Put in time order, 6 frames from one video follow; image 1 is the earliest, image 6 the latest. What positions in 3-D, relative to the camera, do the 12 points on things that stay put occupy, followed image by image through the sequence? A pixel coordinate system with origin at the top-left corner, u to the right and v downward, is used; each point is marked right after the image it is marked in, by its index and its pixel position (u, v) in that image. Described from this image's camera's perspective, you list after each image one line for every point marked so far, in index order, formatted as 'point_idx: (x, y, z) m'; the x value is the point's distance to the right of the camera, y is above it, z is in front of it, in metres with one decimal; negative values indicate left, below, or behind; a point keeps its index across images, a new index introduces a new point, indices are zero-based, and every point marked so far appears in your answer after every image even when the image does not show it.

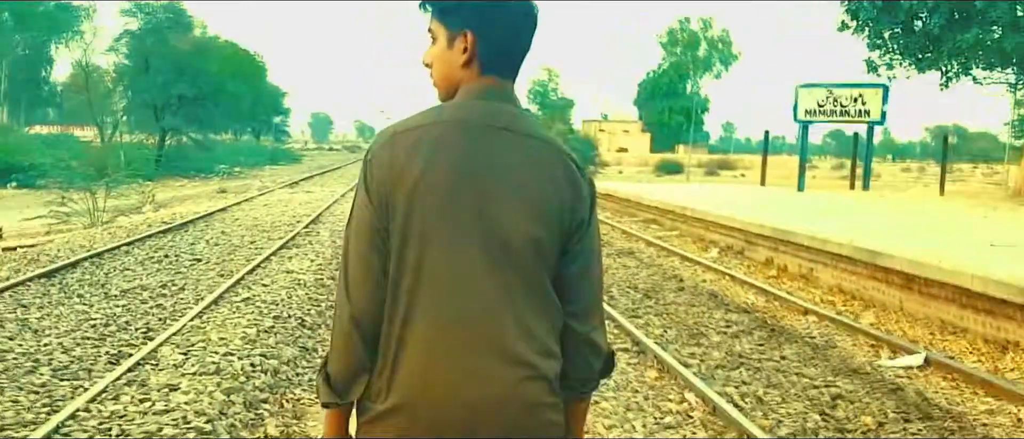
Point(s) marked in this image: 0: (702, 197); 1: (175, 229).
0: (+2.8, +0.3, +16.7) m
1: (-3.9, -0.1, +13.0) m
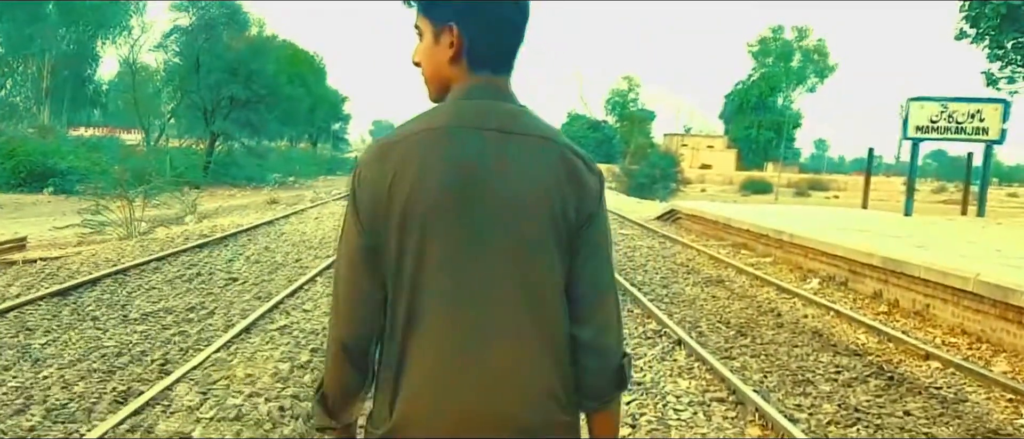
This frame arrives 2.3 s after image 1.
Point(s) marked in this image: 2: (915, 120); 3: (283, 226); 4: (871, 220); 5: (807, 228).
0: (+3.7, 0.0, +15.3) m
1: (-3.1, -0.2, +12.0) m
2: (+6.1, +1.5, +17.4) m
3: (-2.8, -0.1, +14.2) m
4: (+4.6, 0.0, +14.6) m
5: (+3.5, -0.1, +13.4) m
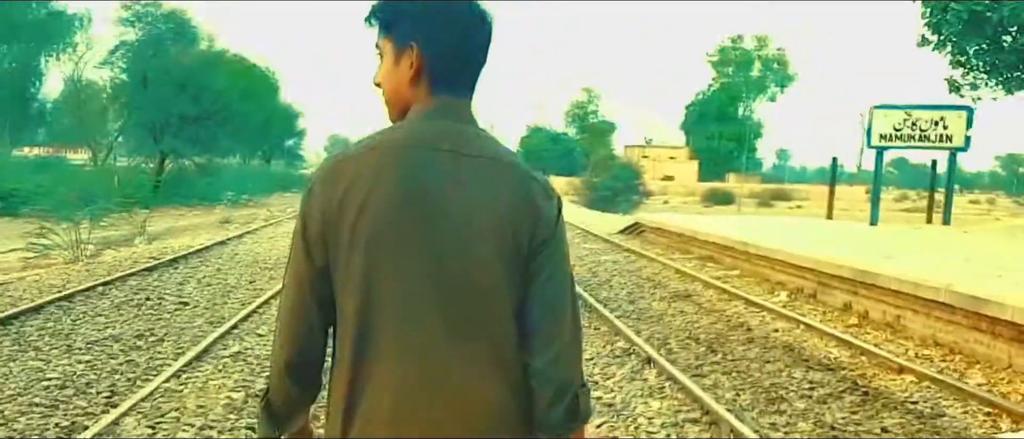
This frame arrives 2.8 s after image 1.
0: (+3.2, -0.1, +15.1) m
1: (-3.5, -0.5, +11.6) m
2: (+5.5, +1.4, +17.4) m
3: (-3.3, -0.3, +13.8) m
4: (+4.1, -0.1, +14.5) m
5: (+3.0, -0.2, +13.2) m
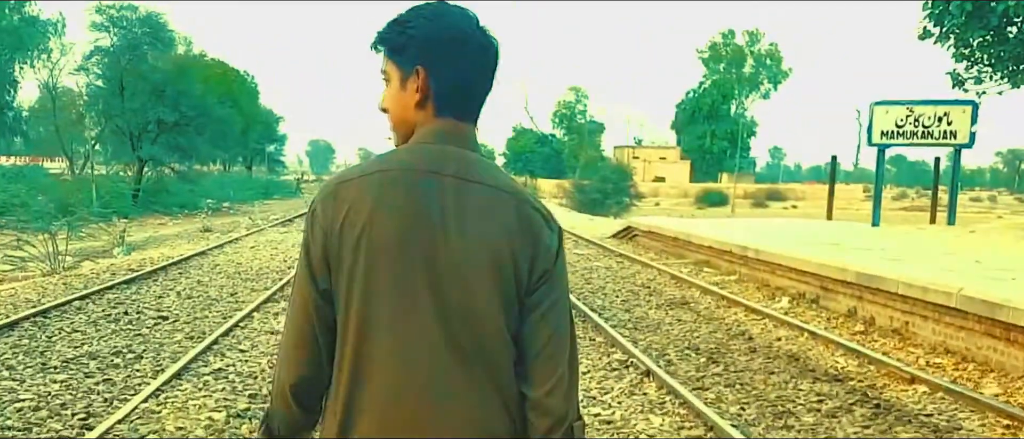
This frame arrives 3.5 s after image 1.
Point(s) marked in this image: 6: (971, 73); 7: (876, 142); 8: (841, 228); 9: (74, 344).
0: (+3.1, -0.2, +14.7) m
1: (-3.6, -0.6, +11.2) m
2: (+5.3, +1.4, +17.0) m
3: (-3.4, -0.4, +13.3) m
4: (+4.0, -0.1, +14.2) m
5: (+2.9, -0.3, +12.9) m
6: (+5.0, +1.6, +12.5) m
7: (+5.3, +1.2, +17.3) m
8: (+4.5, -0.1, +15.7) m
9: (-3.2, -0.9, +8.3) m
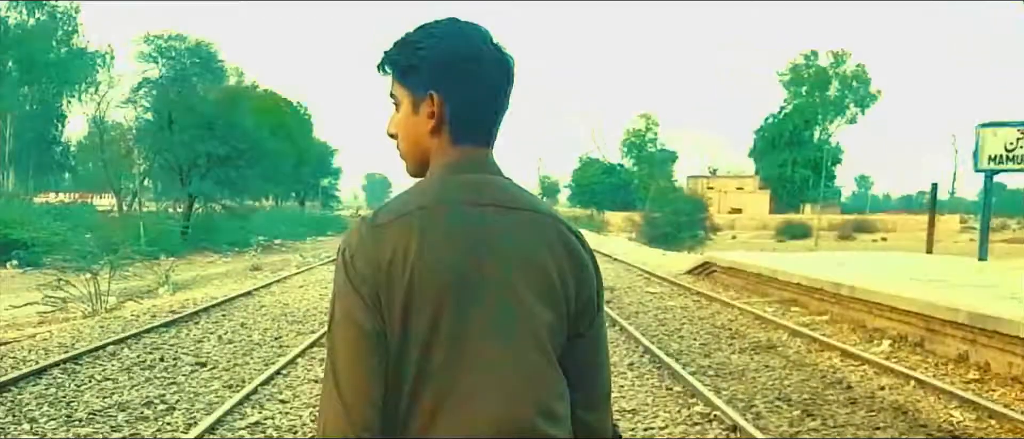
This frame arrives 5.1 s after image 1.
0: (+3.9, -0.6, +13.7) m
1: (-3.0, -0.9, +10.5) m
2: (+6.2, +0.9, +15.9) m
3: (-2.7, -0.8, +12.7) m
4: (+4.8, -0.5, +13.0) m
5: (+3.6, -0.6, +11.8) m
6: (+5.6, +1.3, +11.4) m
7: (+6.2, +0.7, +16.1) m
8: (+5.4, -0.5, +14.5) m
9: (-2.7, -1.2, +7.6) m
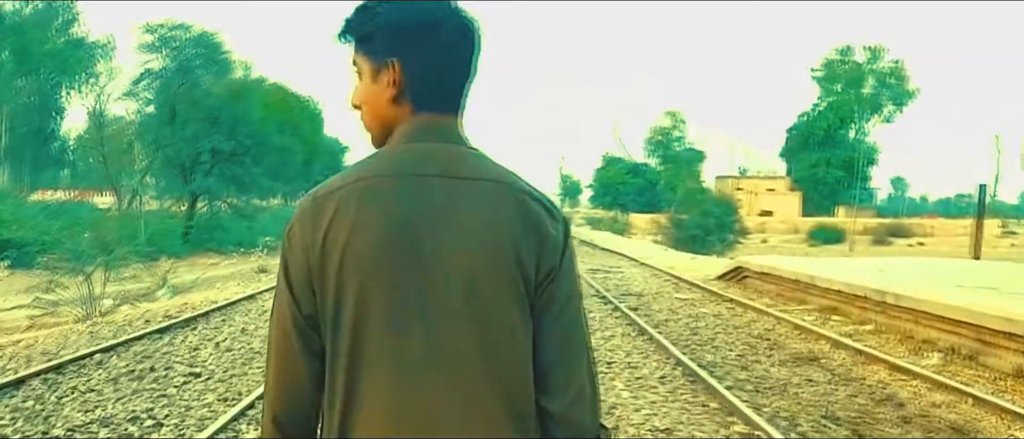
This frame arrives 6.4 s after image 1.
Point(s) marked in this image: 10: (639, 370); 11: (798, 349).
0: (+4.1, -0.6, +13.0) m
1: (-2.8, -0.9, +9.9) m
2: (+6.5, +0.9, +15.2) m
3: (-2.5, -0.8, +12.1) m
4: (+5.0, -0.6, +12.4) m
5: (+3.8, -0.6, +11.2) m
6: (+5.8, +1.2, +10.7) m
7: (+6.5, +0.6, +15.4) m
8: (+5.6, -0.6, +13.9) m
9: (-2.6, -1.1, +7.0) m
10: (+0.9, -1.1, +8.1) m
11: (+2.2, -1.0, +9.0) m
